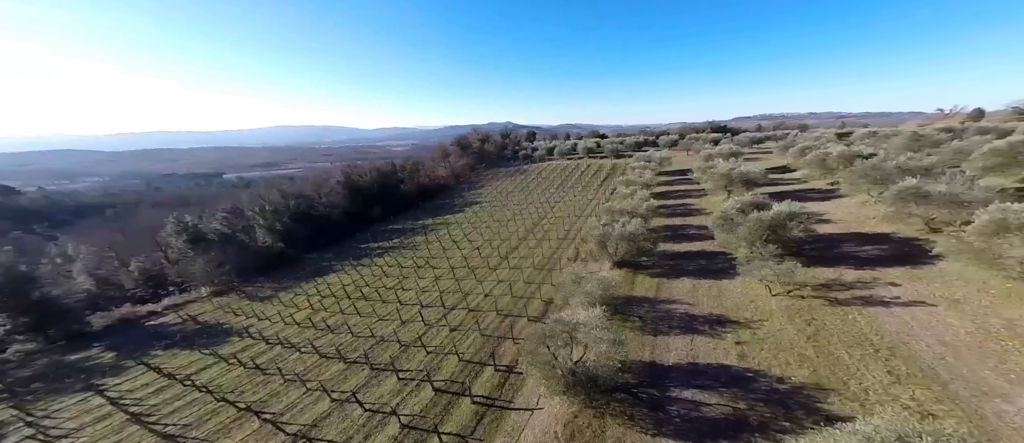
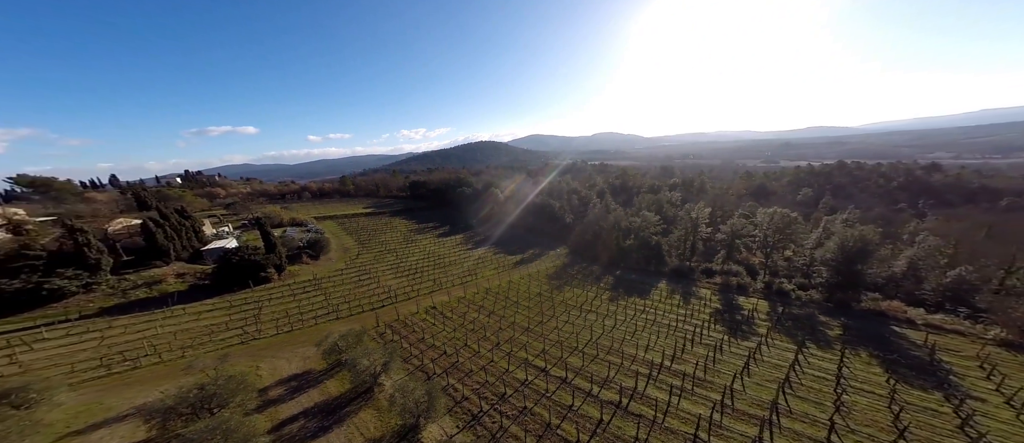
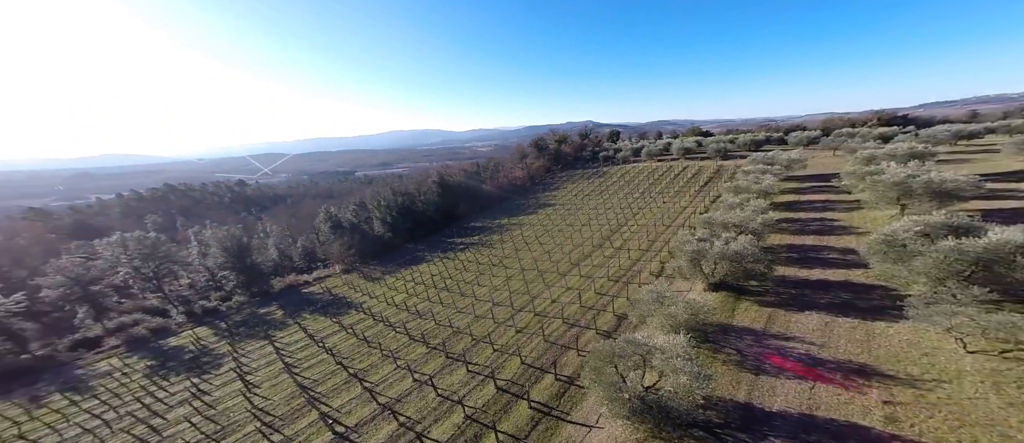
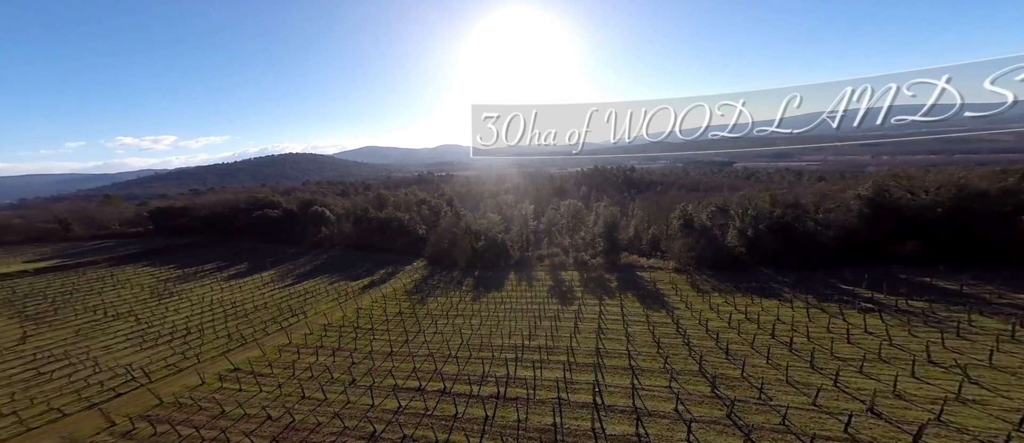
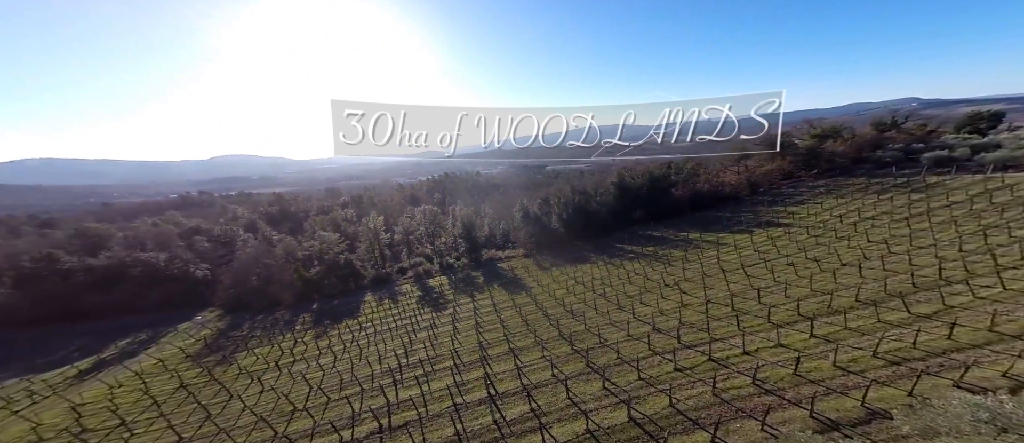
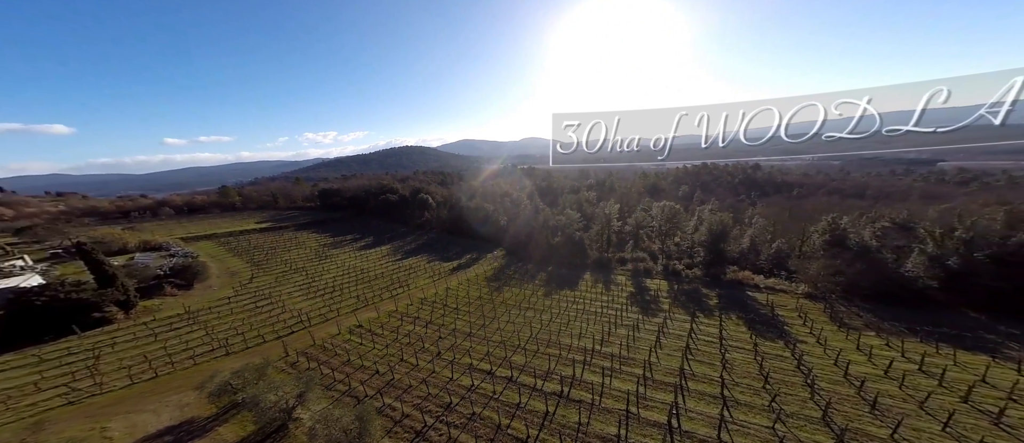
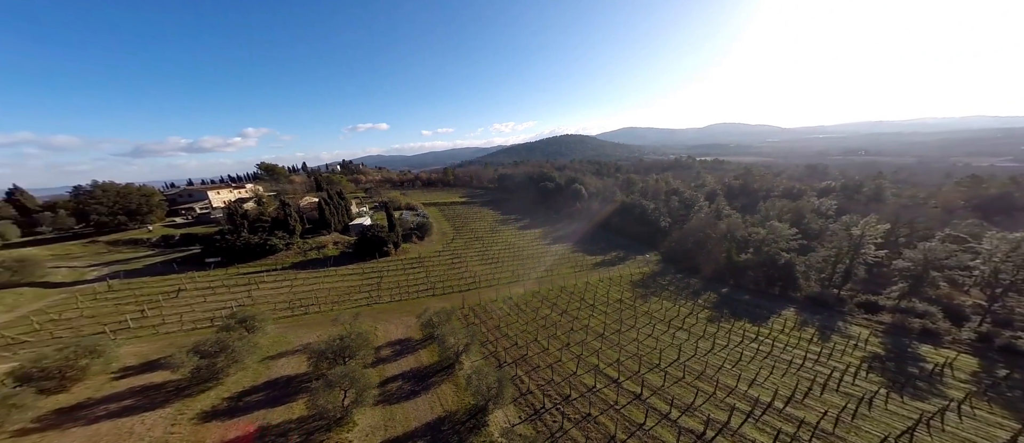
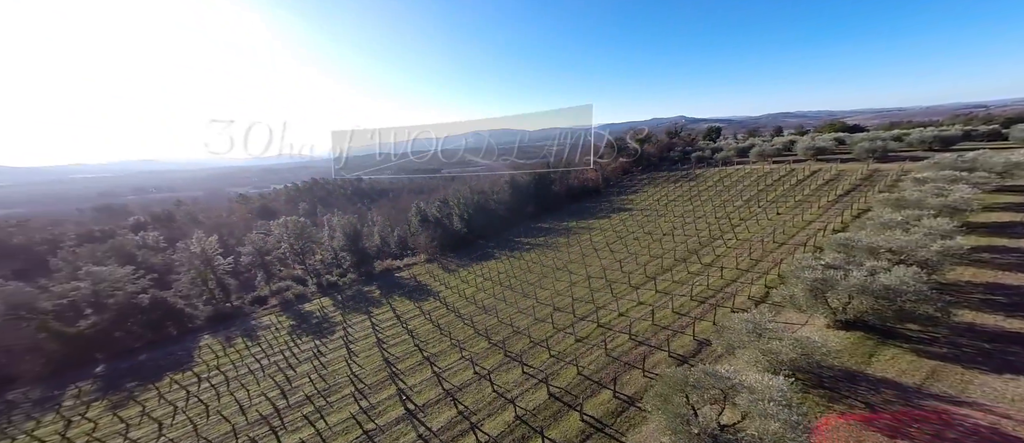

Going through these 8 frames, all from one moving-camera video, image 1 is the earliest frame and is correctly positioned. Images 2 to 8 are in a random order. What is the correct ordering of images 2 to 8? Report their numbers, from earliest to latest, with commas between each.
3, 8, 5, 4, 6, 2, 7
